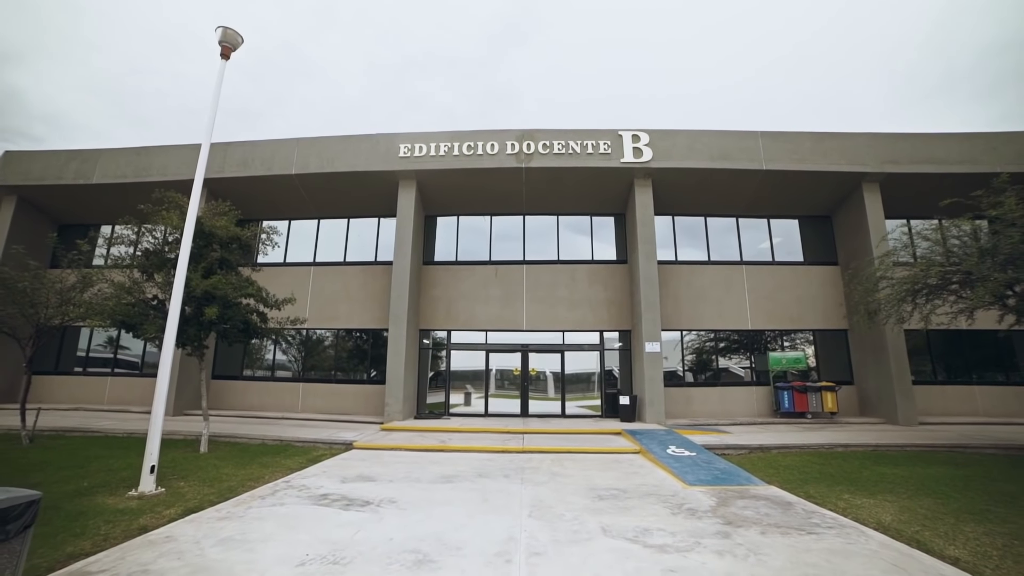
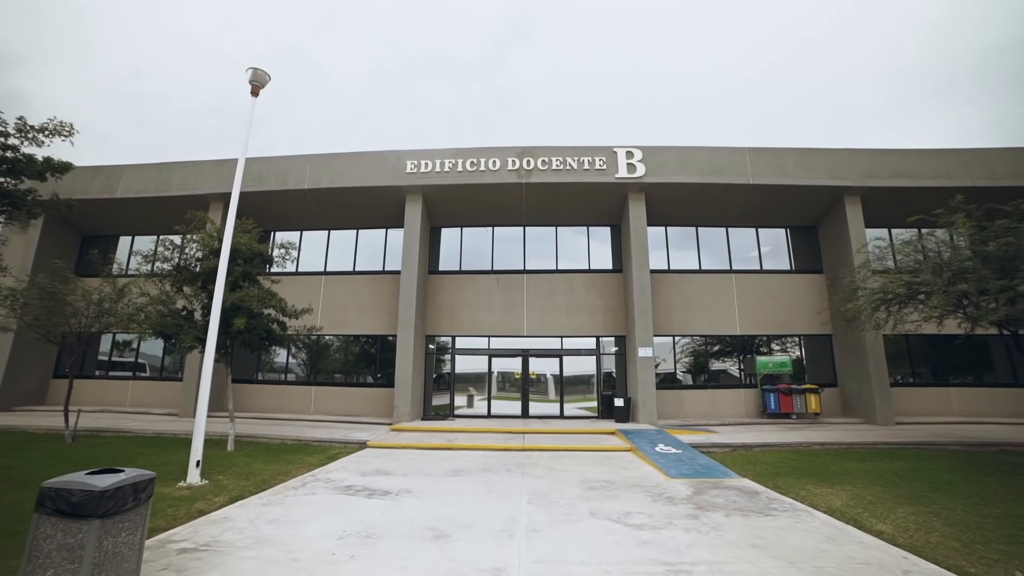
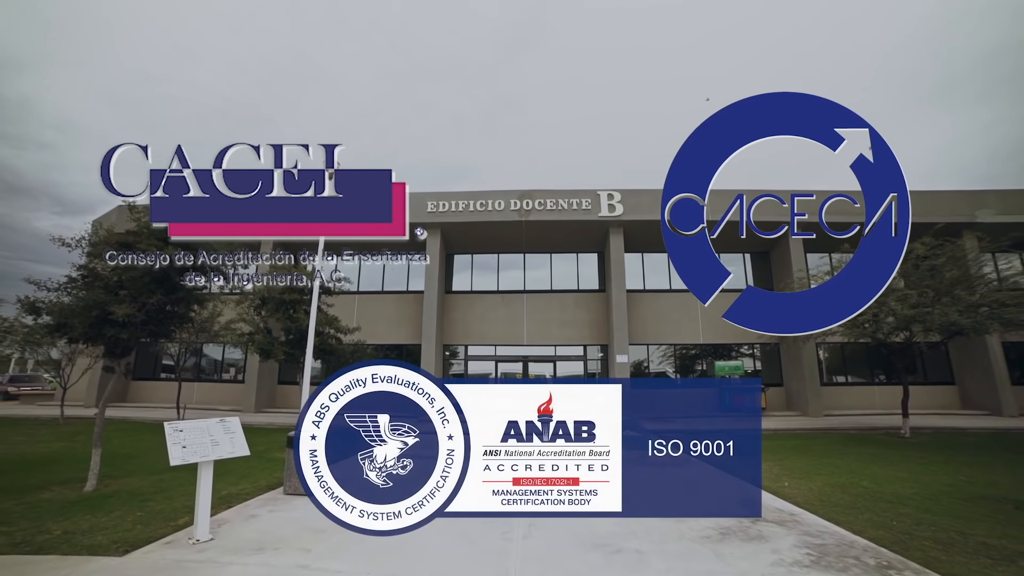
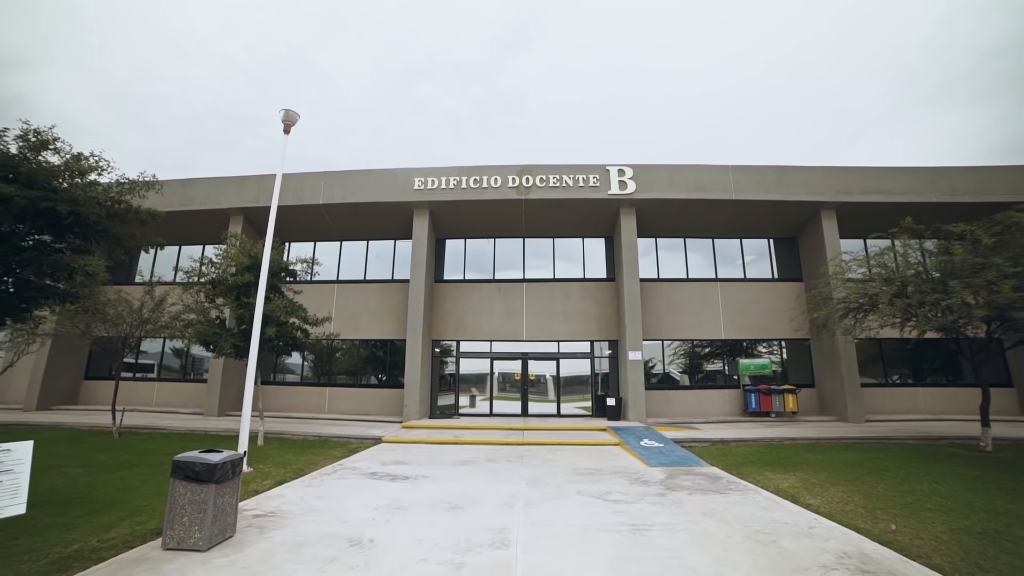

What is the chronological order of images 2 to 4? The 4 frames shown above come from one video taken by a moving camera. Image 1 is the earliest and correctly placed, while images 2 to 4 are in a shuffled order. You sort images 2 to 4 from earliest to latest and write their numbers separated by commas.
2, 4, 3
